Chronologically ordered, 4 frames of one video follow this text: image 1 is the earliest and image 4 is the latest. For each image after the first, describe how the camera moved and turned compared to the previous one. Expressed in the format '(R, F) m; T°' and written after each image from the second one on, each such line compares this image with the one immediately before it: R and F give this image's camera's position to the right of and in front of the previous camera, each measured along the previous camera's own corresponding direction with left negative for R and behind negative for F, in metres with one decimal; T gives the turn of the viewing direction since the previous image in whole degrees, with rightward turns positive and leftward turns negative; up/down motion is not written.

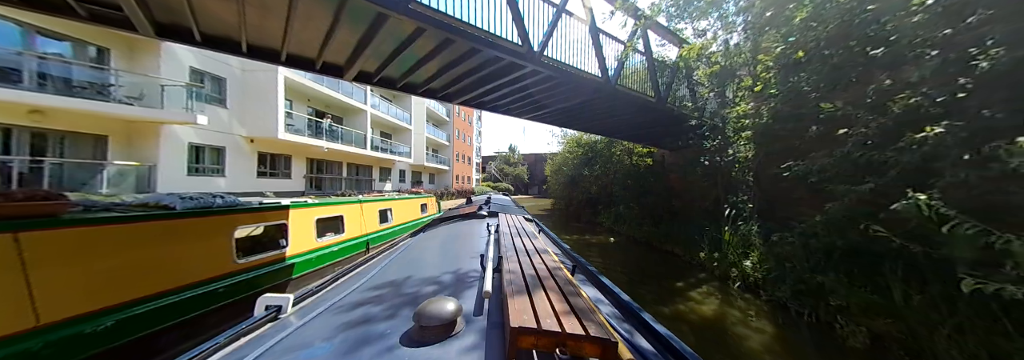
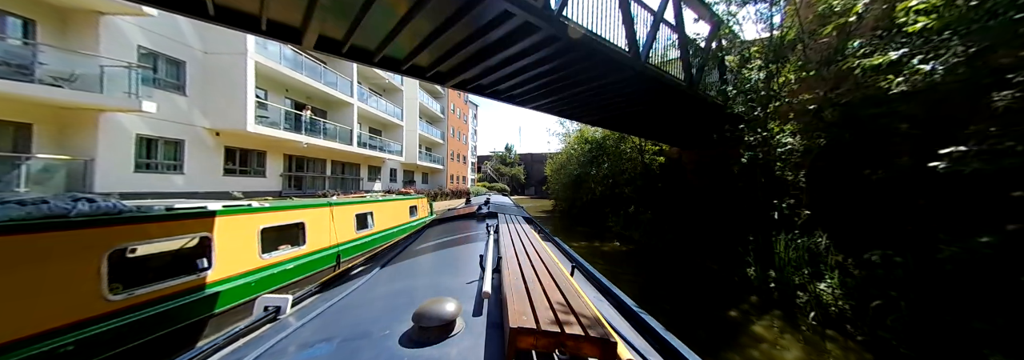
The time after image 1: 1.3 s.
(-0.1, +0.9) m; +1°
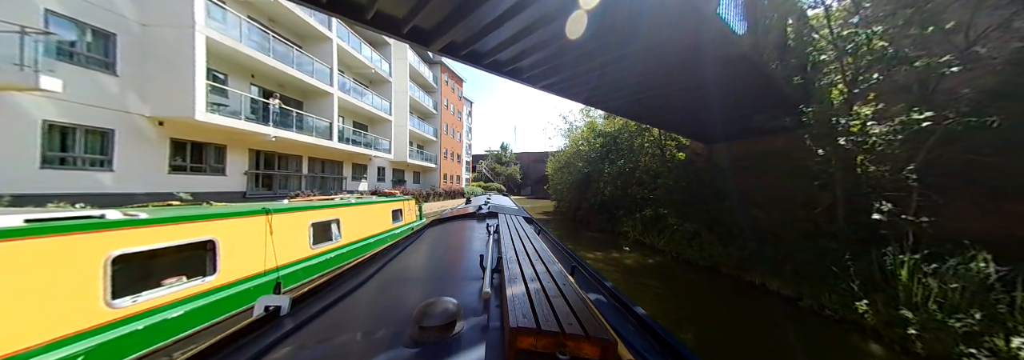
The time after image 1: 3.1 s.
(-0.2, +1.1) m; +1°
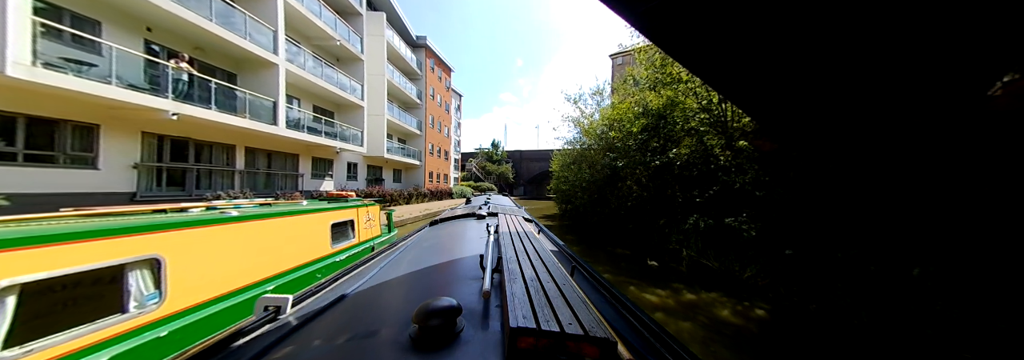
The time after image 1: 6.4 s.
(-0.3, +2.2) m; +3°
